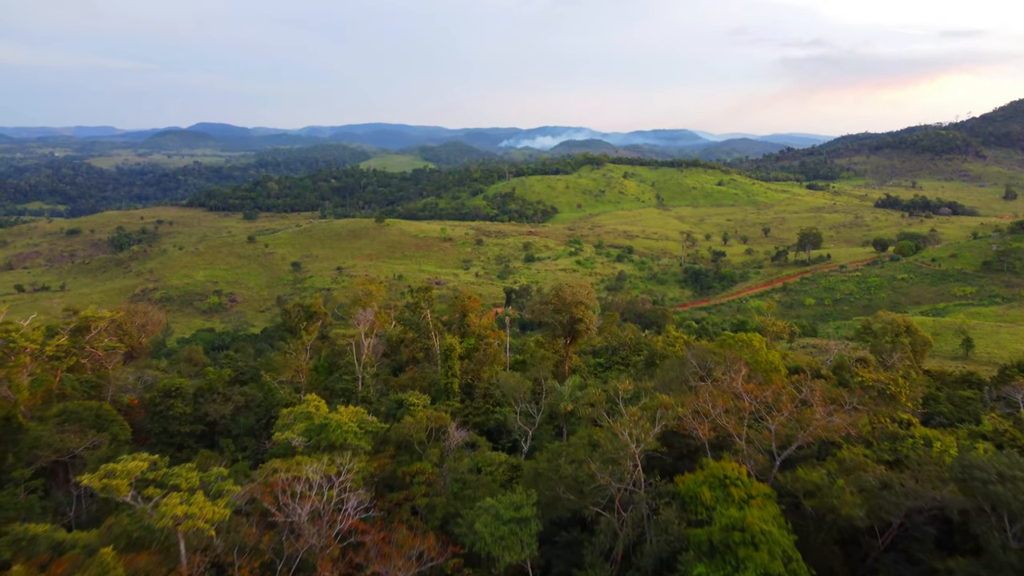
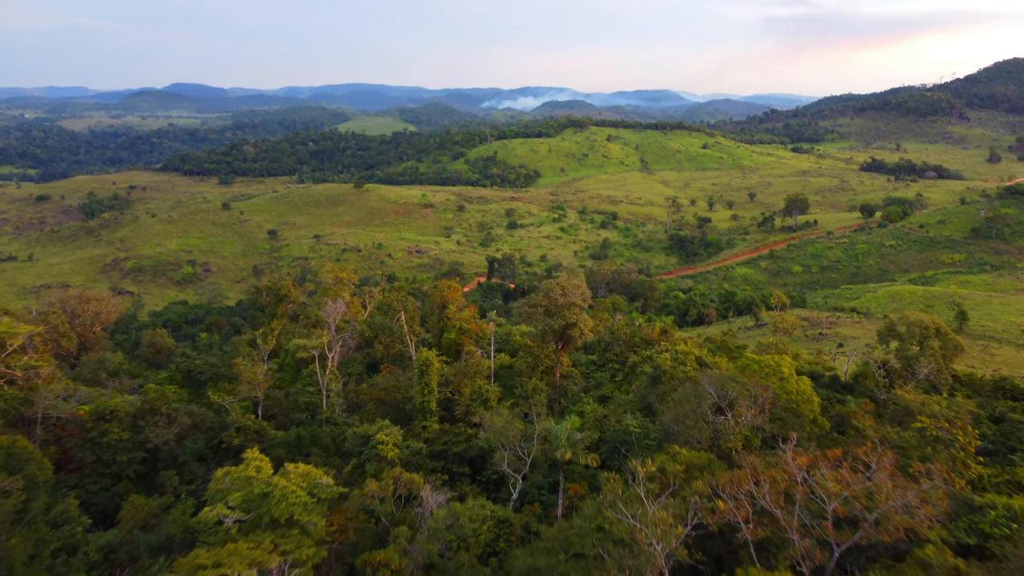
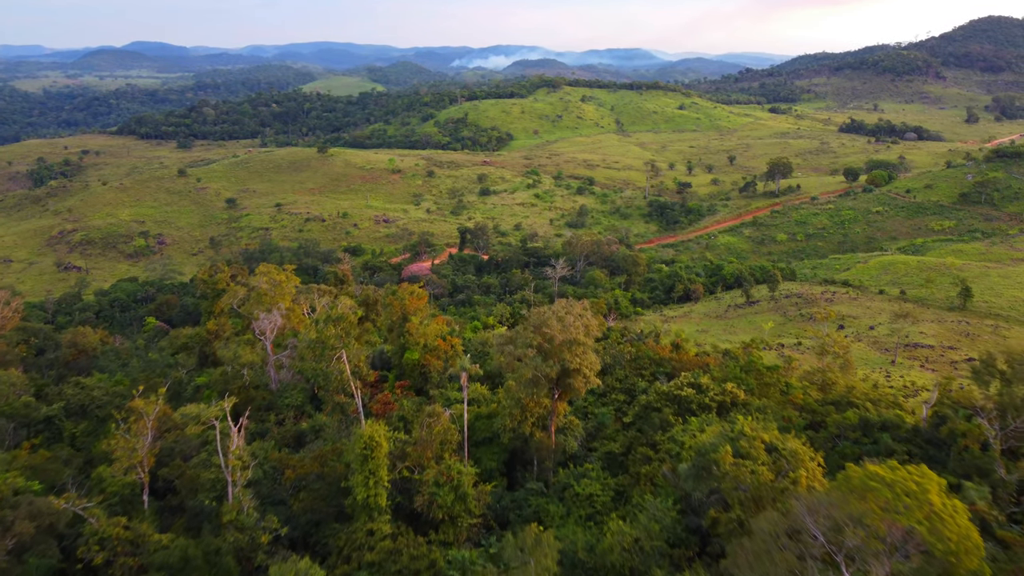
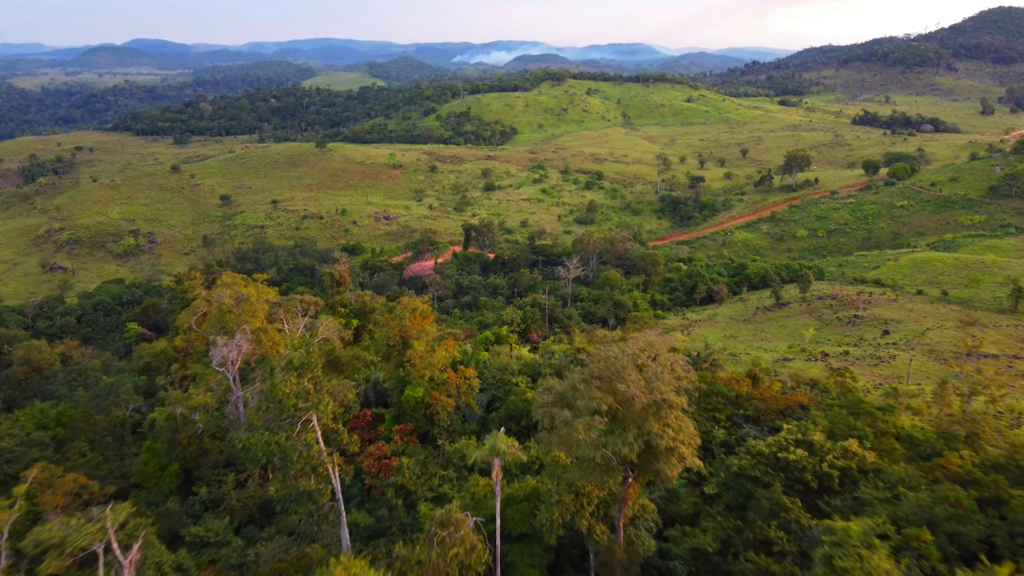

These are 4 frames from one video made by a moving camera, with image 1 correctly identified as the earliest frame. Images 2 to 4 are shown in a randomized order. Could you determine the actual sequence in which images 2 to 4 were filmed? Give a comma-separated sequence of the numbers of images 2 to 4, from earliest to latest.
2, 3, 4
